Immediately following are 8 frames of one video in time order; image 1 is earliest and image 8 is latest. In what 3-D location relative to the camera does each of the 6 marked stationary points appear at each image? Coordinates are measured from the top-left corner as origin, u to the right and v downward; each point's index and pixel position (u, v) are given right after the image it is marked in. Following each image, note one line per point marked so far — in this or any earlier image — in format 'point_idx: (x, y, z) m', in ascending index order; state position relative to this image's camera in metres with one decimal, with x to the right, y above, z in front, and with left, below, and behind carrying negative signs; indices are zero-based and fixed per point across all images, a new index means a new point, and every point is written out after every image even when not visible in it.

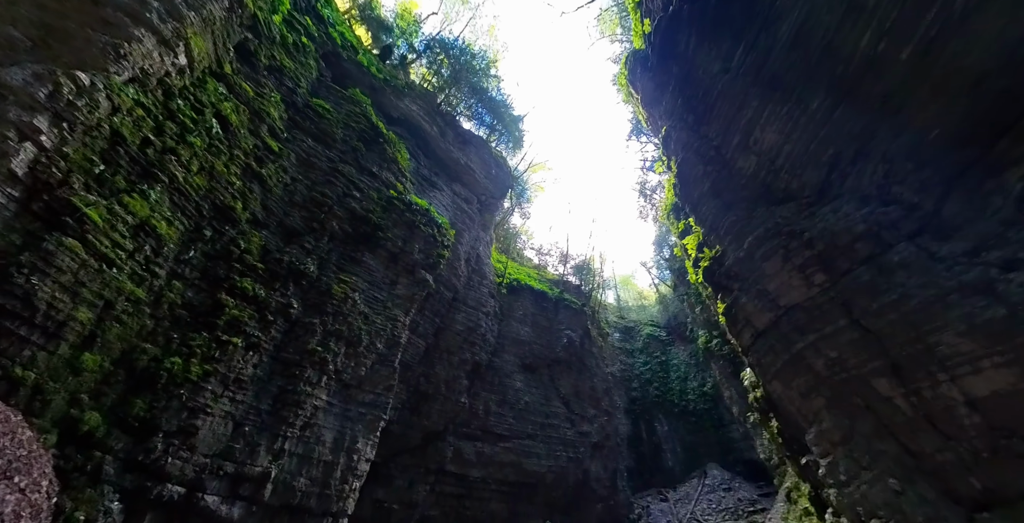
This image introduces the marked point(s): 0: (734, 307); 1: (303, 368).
0: (+5.9, -1.3, +8.9) m
1: (-4.5, -2.3, +6.9) m
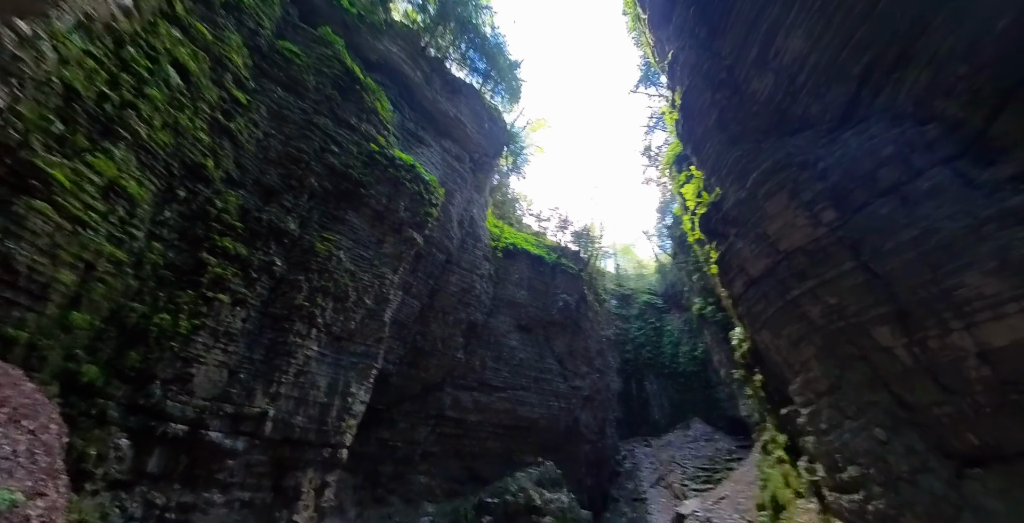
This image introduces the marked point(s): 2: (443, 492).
0: (+5.5, +0.2, +8.3) m
1: (-5.0, -1.4, +7.3) m
2: (-3.0, -8.9, +11.2) m
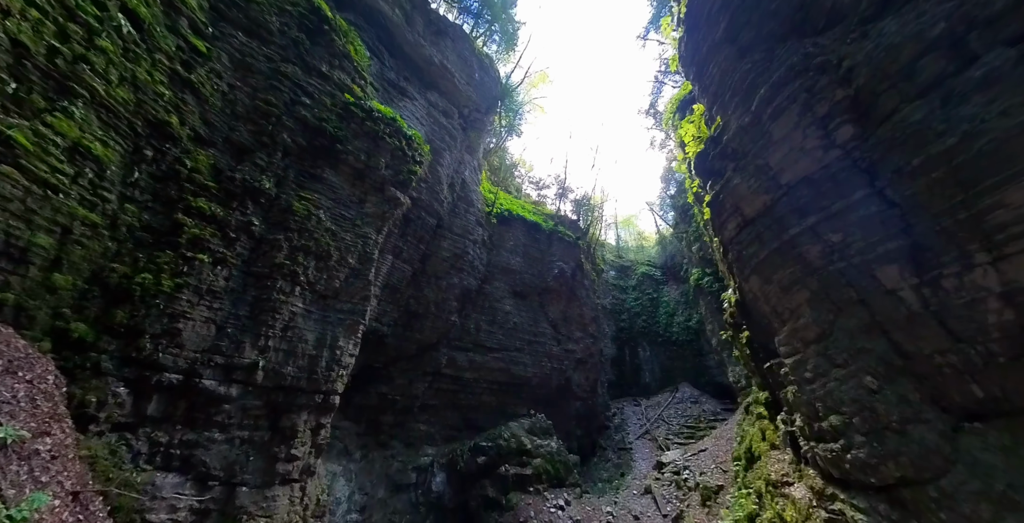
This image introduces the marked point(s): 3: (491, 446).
0: (+4.9, +1.6, +7.3) m
1: (-5.5, -0.4, +7.5) m
2: (-2.9, -7.3, +12.3) m
3: (-1.4, -7.6, +12.3) m
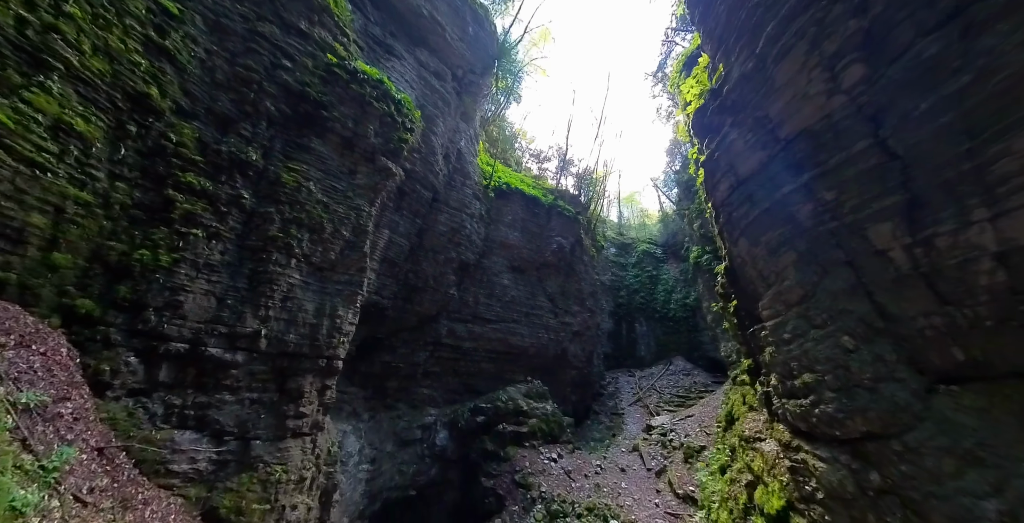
0: (+4.6, +2.4, +6.8) m
1: (-5.8, +0.2, +7.7) m
2: (-2.8, -6.0, +13.0) m
3: (-1.3, -6.3, +13.0) m
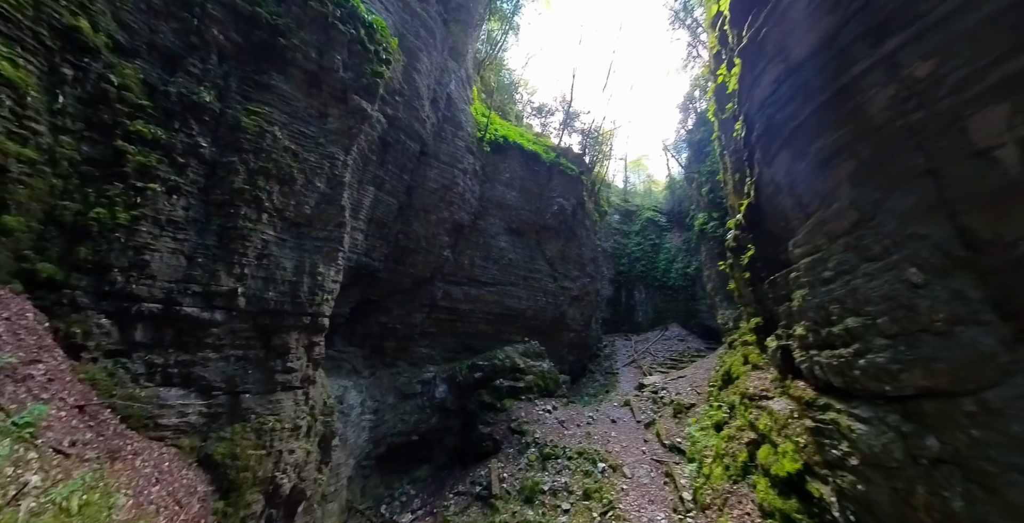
0: (+4.2, +3.6, +5.2) m
1: (-6.0, +1.3, +7.0) m
2: (-2.5, -4.0, +13.1) m
3: (-1.0, -4.2, +13.0) m
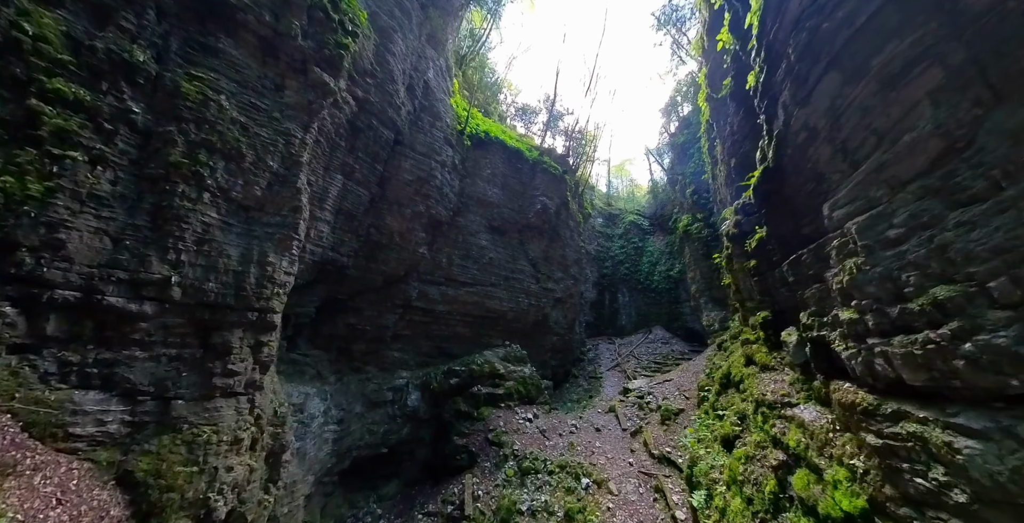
0: (+3.9, +3.8, +4.9) m
1: (-6.5, +1.6, +6.2) m
2: (-3.3, -3.9, +12.2) m
3: (-1.8, -4.2, +12.2) m
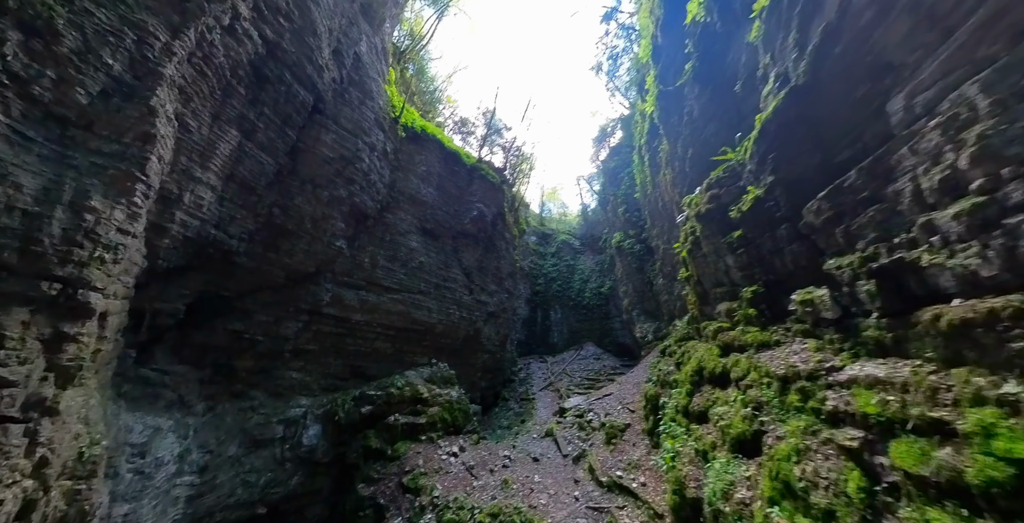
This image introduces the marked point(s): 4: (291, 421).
0: (+3.4, +4.2, +5.3) m
1: (-7.0, +2.3, +3.8) m
2: (-5.5, -3.9, +9.9) m
3: (-4.0, -4.2, +10.2) m
4: (-5.7, -4.2, +8.6) m
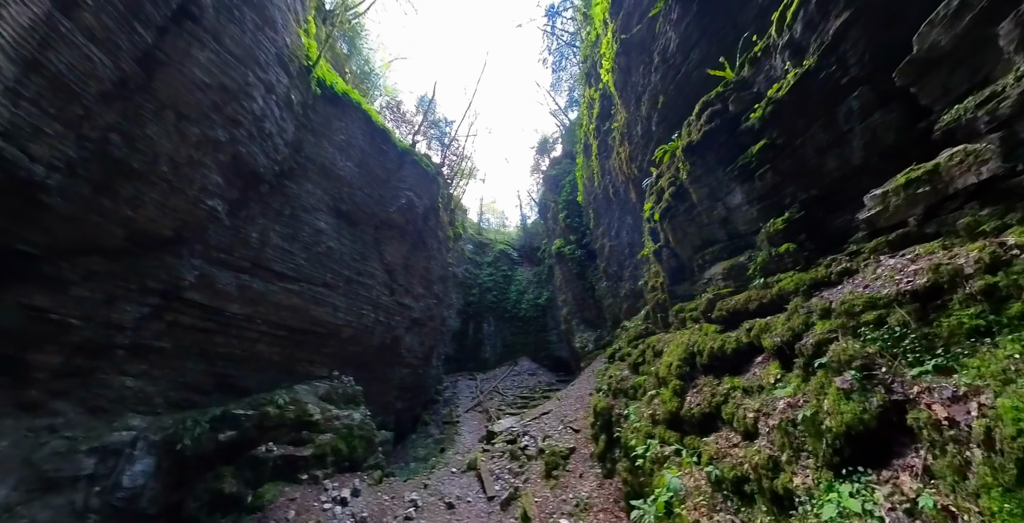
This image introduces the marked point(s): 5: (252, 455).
0: (+2.8, +4.7, +4.6) m
1: (-7.2, +3.8, +1.2) m
2: (-7.2, -2.9, +6.8) m
3: (-5.9, -3.4, +7.3) m
4: (-7.3, -3.2, +5.4) m
5: (-5.4, -4.0, +6.9) m
